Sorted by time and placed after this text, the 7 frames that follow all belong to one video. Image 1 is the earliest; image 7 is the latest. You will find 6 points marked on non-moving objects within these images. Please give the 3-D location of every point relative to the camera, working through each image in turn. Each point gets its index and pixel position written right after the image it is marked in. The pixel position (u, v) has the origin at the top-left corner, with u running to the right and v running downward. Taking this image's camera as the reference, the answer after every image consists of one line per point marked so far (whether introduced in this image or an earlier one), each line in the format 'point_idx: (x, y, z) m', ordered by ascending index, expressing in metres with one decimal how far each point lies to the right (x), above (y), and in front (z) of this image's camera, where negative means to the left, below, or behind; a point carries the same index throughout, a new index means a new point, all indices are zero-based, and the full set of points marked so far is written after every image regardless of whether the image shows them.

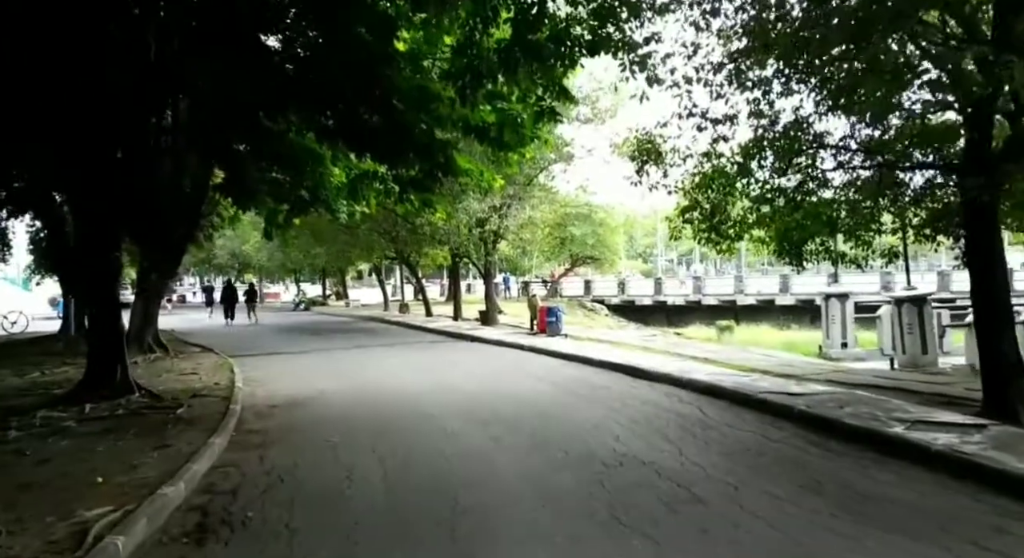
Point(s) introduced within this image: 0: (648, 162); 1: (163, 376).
0: (+2.0, +1.7, +11.4) m
1: (-6.4, -1.8, +14.2) m
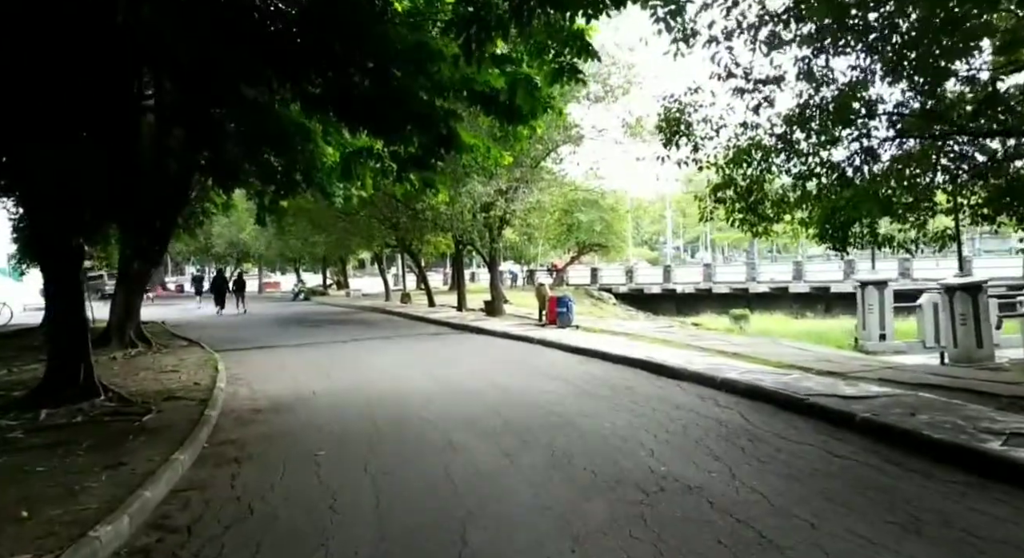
0: (+2.2, +1.9, +10.1) m
1: (-6.2, -1.6, +12.9) m
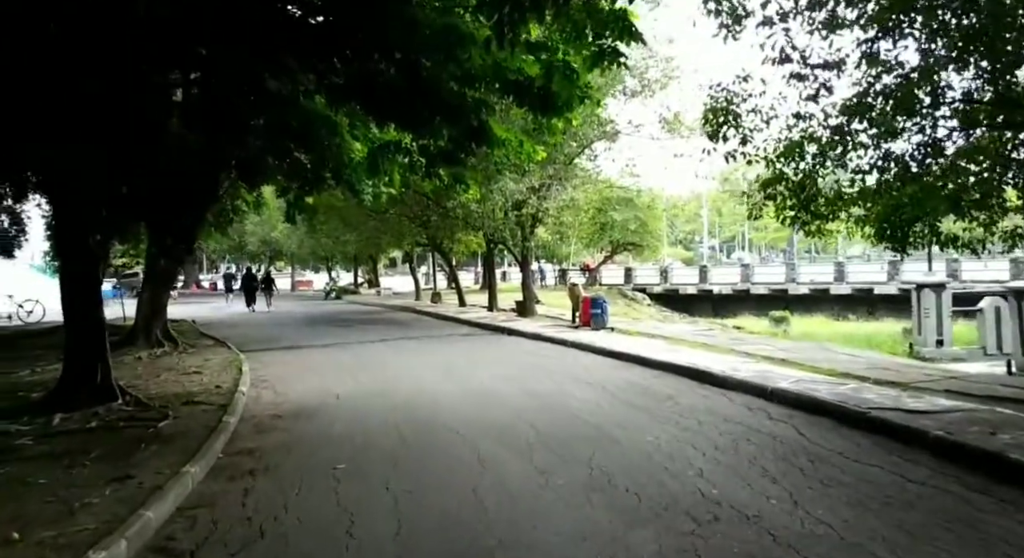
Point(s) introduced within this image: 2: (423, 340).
0: (+2.6, +1.9, +9.4) m
1: (-5.7, -1.6, +12.6) m
2: (-2.2, -1.5, +18.8) m
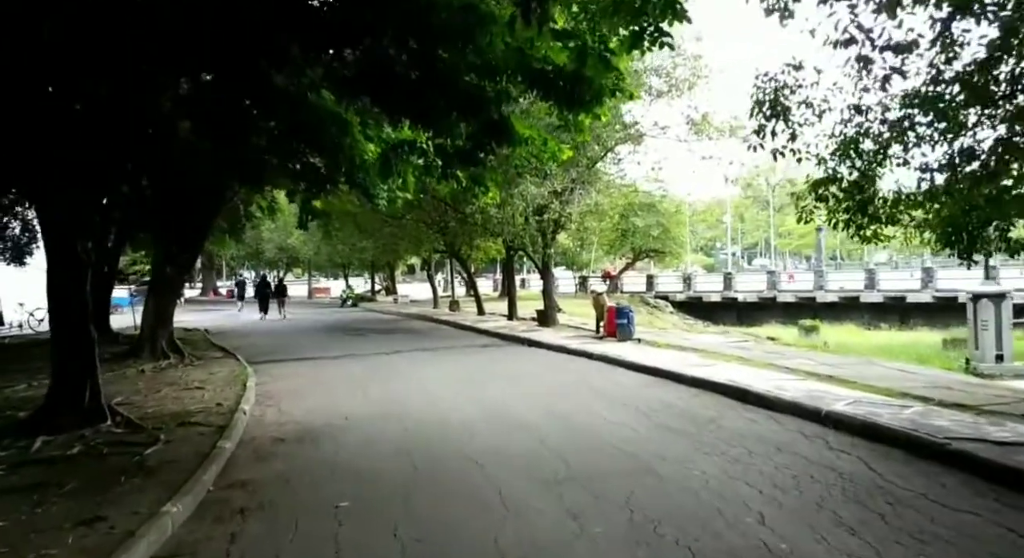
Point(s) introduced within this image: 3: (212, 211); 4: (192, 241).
0: (+2.9, +1.7, +8.5) m
1: (-5.3, -1.7, +11.8) m
2: (-1.7, -1.7, +18.0) m
3: (-5.9, +1.3, +15.3) m
4: (-6.5, +0.7, +15.8) m
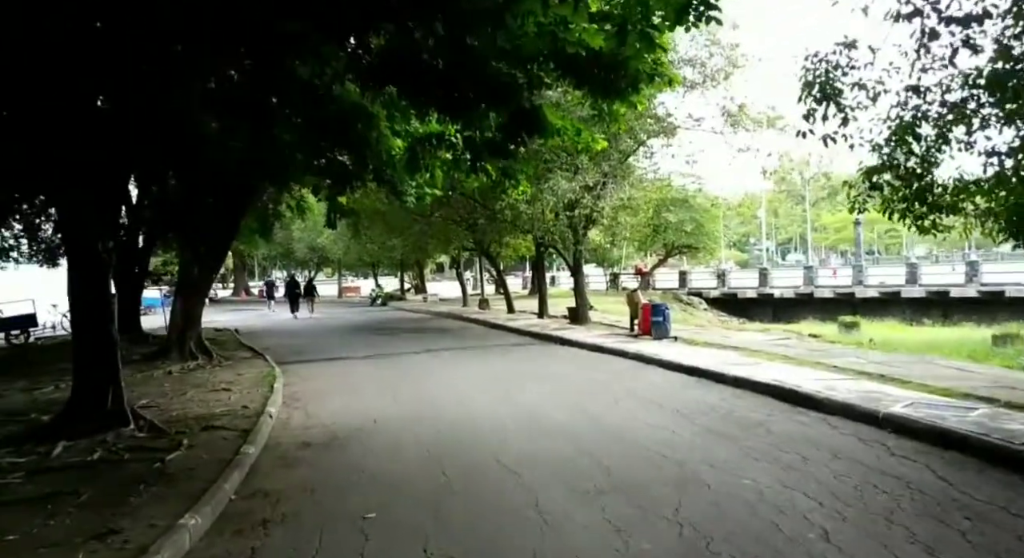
0: (+3.2, +1.8, +8.0) m
1: (-4.8, -1.7, +11.6) m
2: (-0.9, -1.6, +17.6) m
3: (-5.3, +1.3, +15.0) m
4: (-5.9, +0.7, +15.6) m
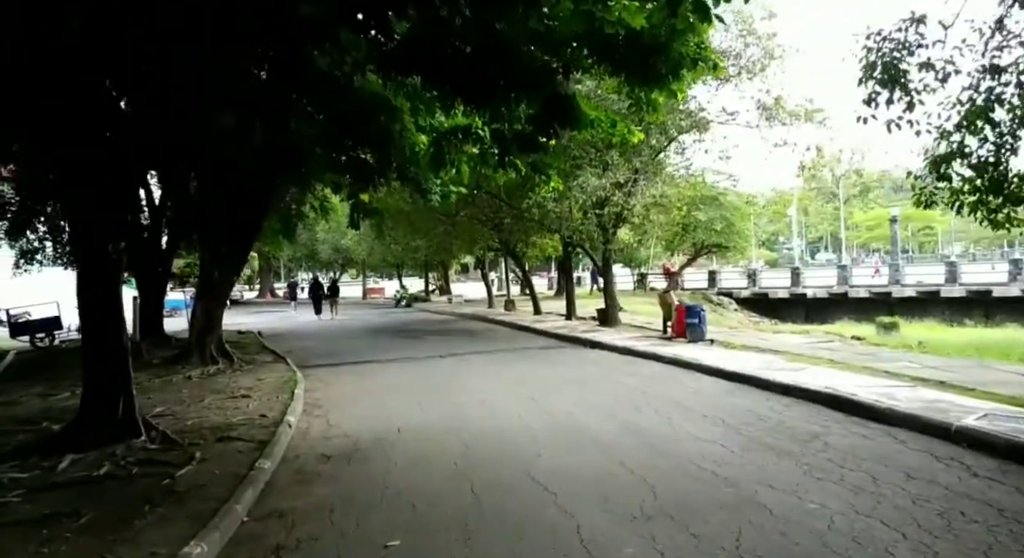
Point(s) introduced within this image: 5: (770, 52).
0: (+3.5, +1.8, +7.3) m
1: (-4.4, -1.7, +11.2) m
2: (-0.3, -1.7, +17.1) m
3: (-4.8, +1.3, +14.6) m
4: (-5.3, +0.7, +15.2) m
5: (+6.5, +5.7, +19.6) m
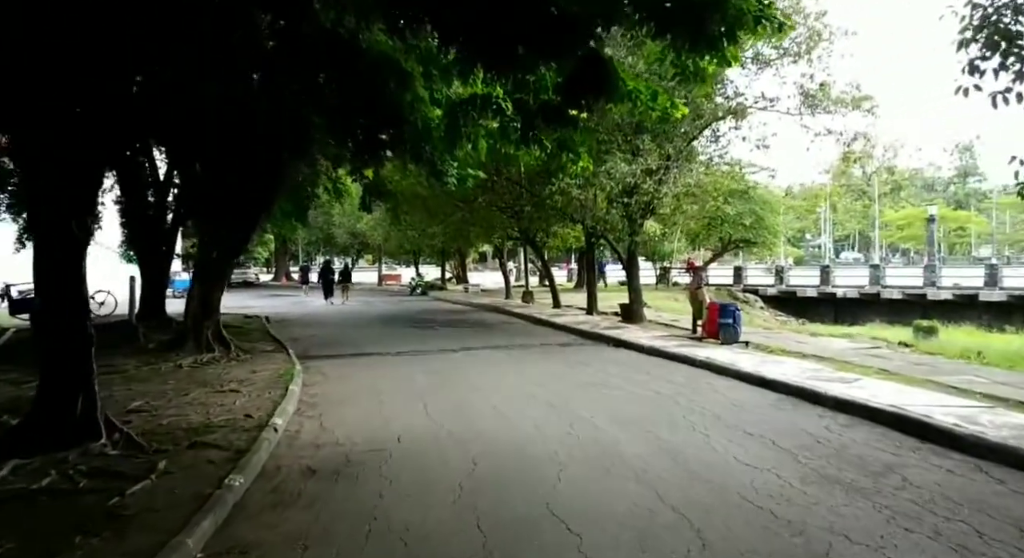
0: (+3.7, +1.8, +6.0) m
1: (-4.2, -1.5, +10.1) m
2: (0.0, -1.5, +15.9) m
3: (-4.4, +1.6, +13.5) m
4: (-5.0, +1.0, +14.1) m
5: (+7.1, +5.8, +18.2) m
